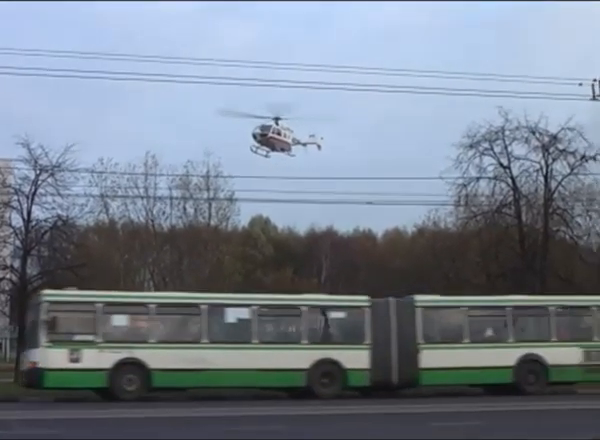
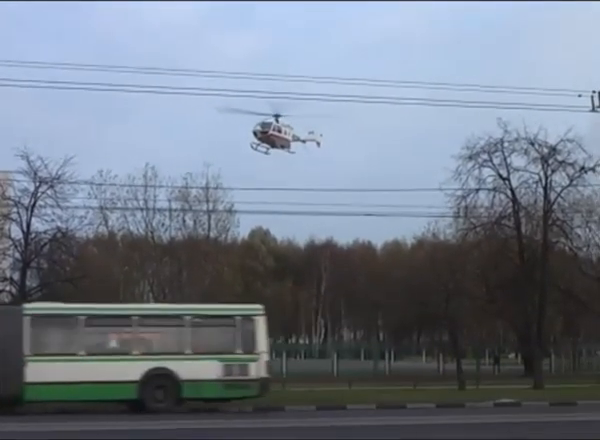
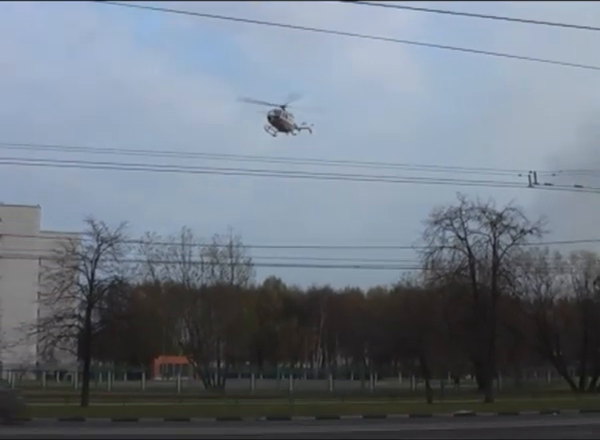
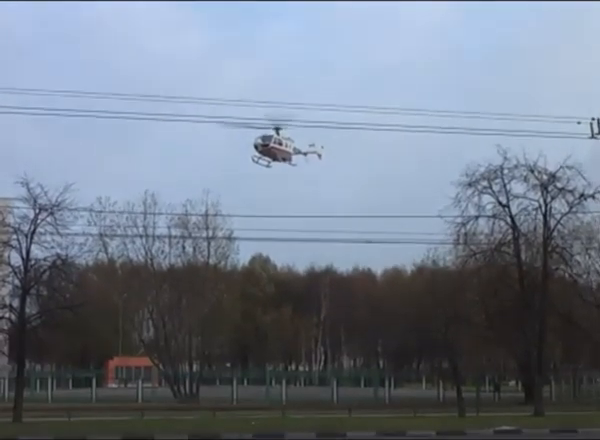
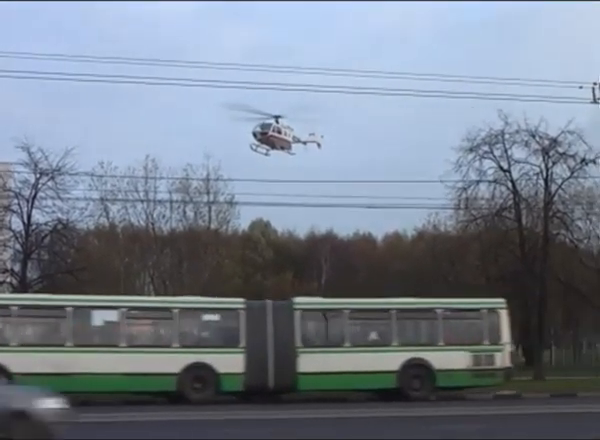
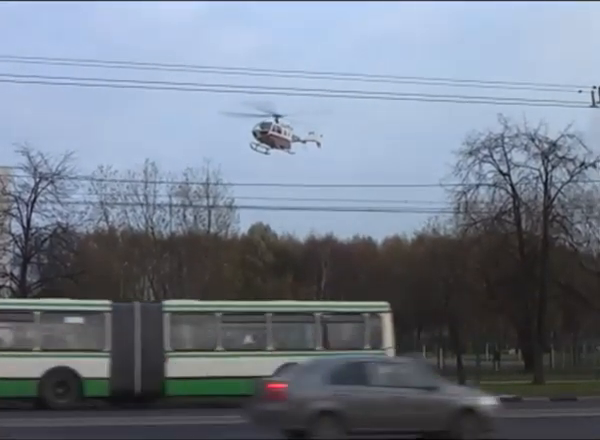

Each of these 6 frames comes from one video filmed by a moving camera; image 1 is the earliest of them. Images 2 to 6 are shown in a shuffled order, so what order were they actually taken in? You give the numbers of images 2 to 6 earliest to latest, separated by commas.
5, 6, 2, 4, 3
